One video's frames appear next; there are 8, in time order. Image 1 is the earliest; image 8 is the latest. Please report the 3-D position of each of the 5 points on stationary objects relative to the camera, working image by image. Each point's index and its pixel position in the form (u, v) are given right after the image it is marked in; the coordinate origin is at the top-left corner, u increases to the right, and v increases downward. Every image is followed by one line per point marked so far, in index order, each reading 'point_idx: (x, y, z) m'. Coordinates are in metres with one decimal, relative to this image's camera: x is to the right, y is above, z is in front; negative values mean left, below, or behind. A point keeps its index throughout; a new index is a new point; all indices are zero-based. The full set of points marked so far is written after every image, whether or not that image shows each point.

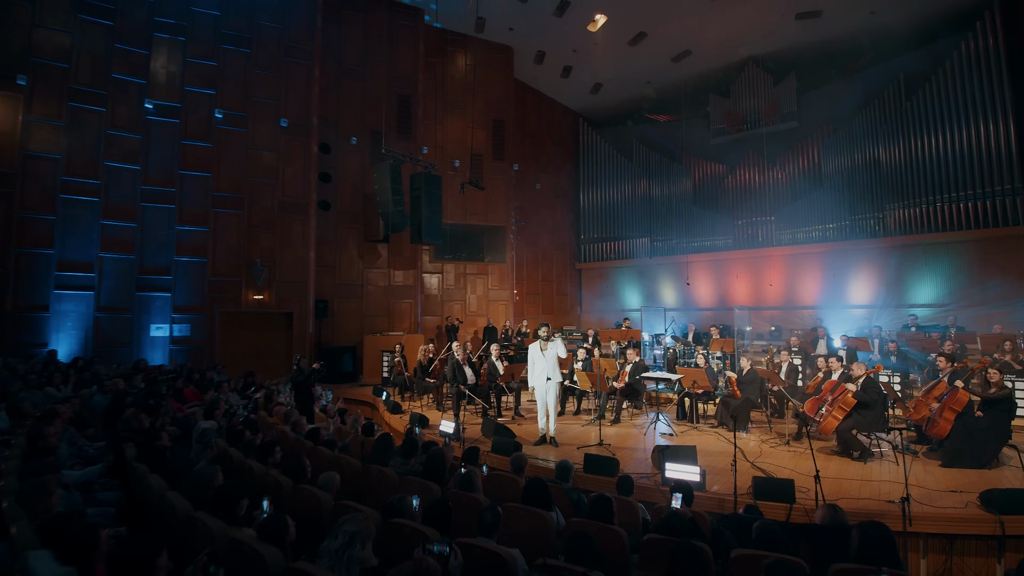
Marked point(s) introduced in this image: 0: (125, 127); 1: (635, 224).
0: (-8.8, +3.6, +11.2) m
1: (+4.3, +2.2, +16.9) m
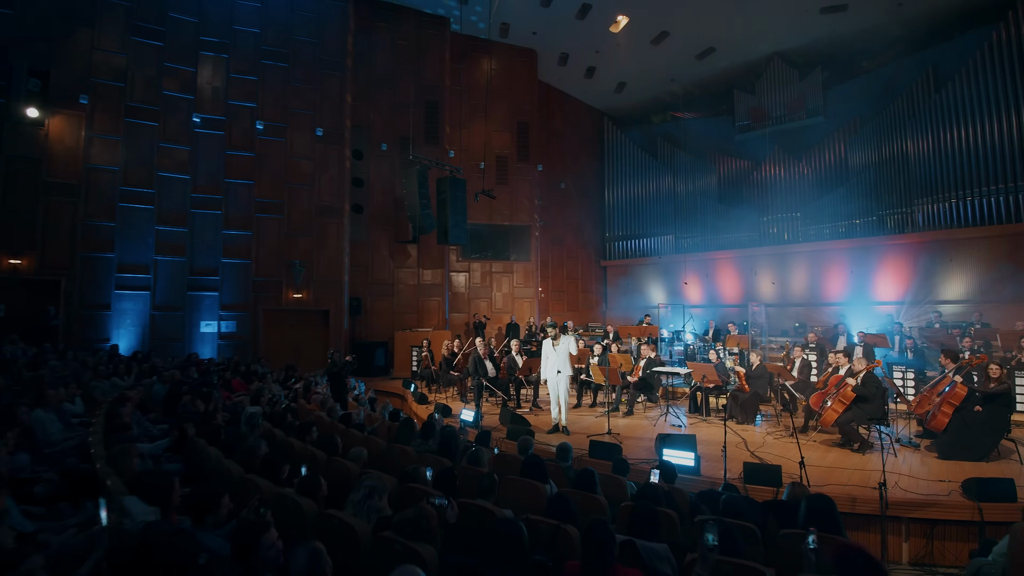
0: (-8.3, +3.6, +12.2) m
1: (+5.1, +2.3, +17.0) m
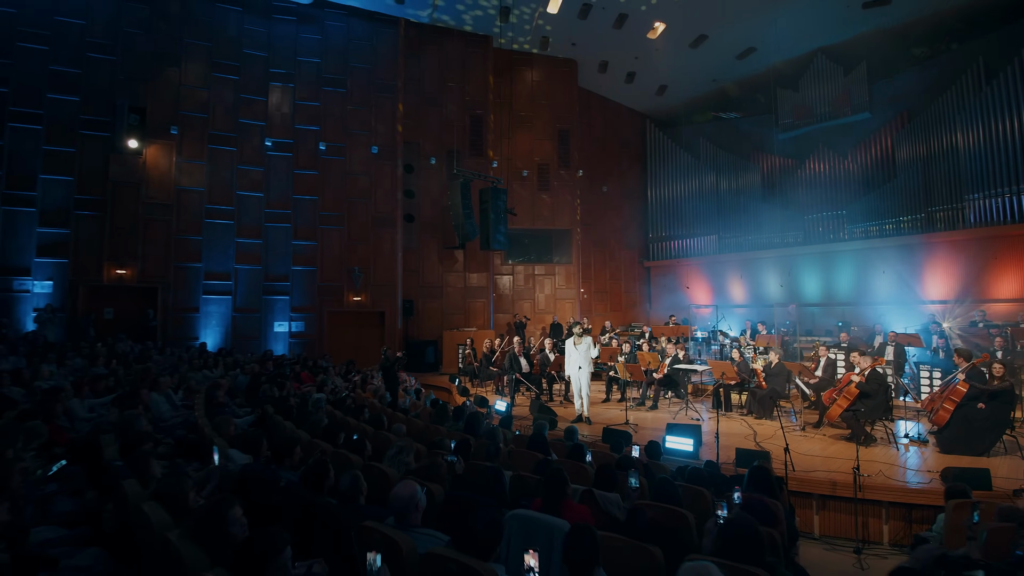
0: (-7.3, +3.5, +13.8) m
1: (+6.6, +2.3, +17.1) m
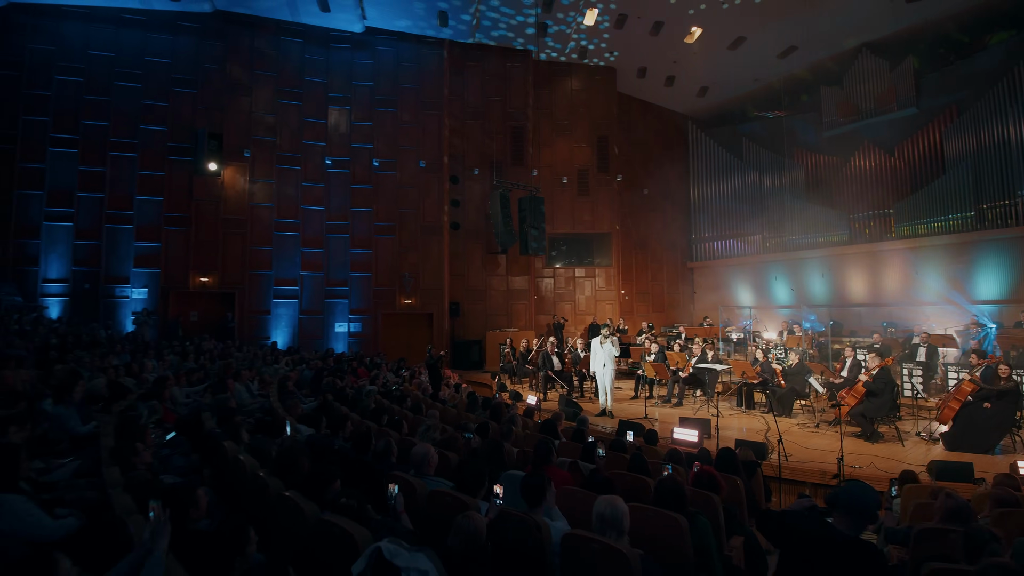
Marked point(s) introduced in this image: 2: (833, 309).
0: (-6.1, +3.4, +15.3) m
1: (+8.1, +2.3, +17.1) m
2: (+9.3, -0.6, +14.4) m
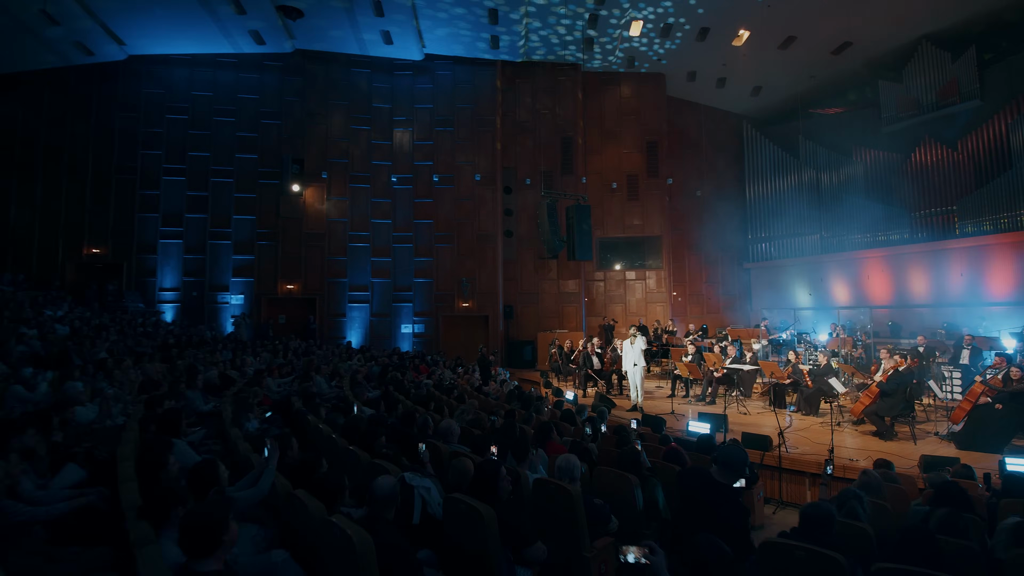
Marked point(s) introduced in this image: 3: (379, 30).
0: (-4.5, +3.2, +16.9) m
1: (+9.8, +2.3, +16.8) m
2: (+10.8, -0.6, +14.0) m
3: (-4.0, +7.8, +15.0) m
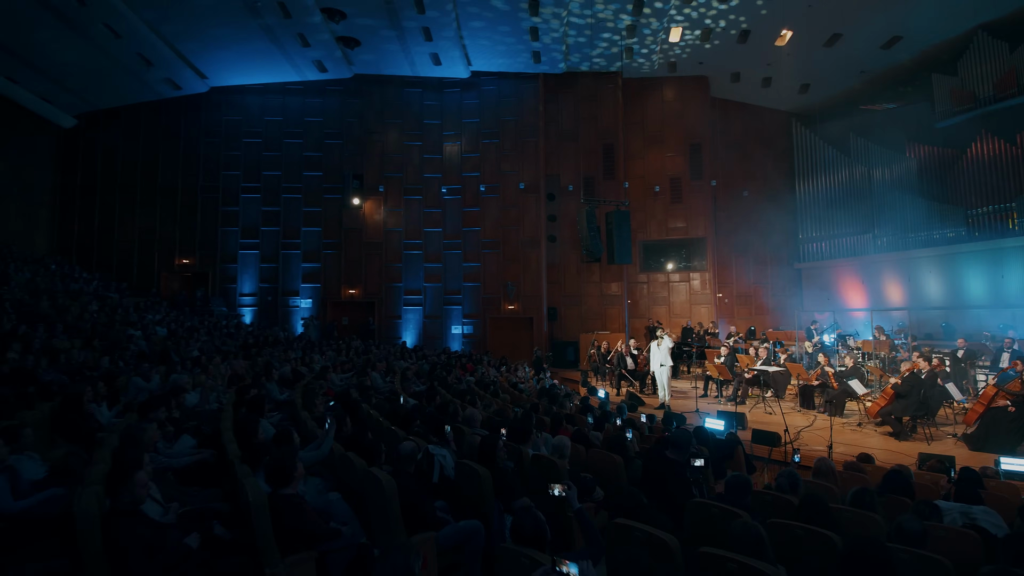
0: (-2.9, +3.1, +18.1) m
1: (+11.3, +2.2, +16.4) m
2: (+11.9, -0.6, +13.5) m
3: (-2.7, +7.7, +16.1) m
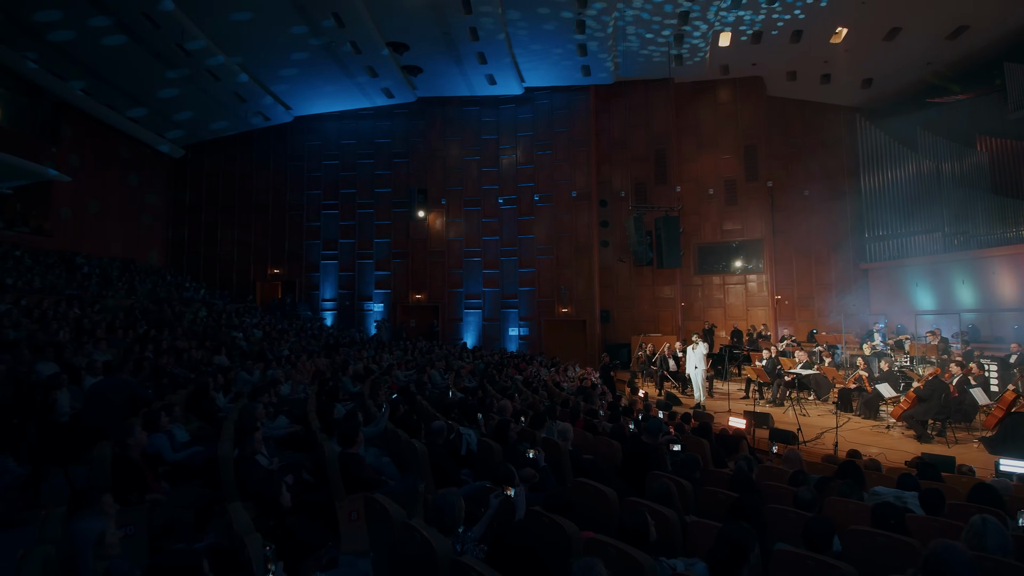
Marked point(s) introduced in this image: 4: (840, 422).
0: (-0.8, +2.9, +19.3) m
1: (+13.0, +2.2, +15.7) m
2: (+13.3, -0.7, +12.7) m
3: (-1.0, +7.5, +17.4) m
4: (+5.5, -2.2, +8.2) m
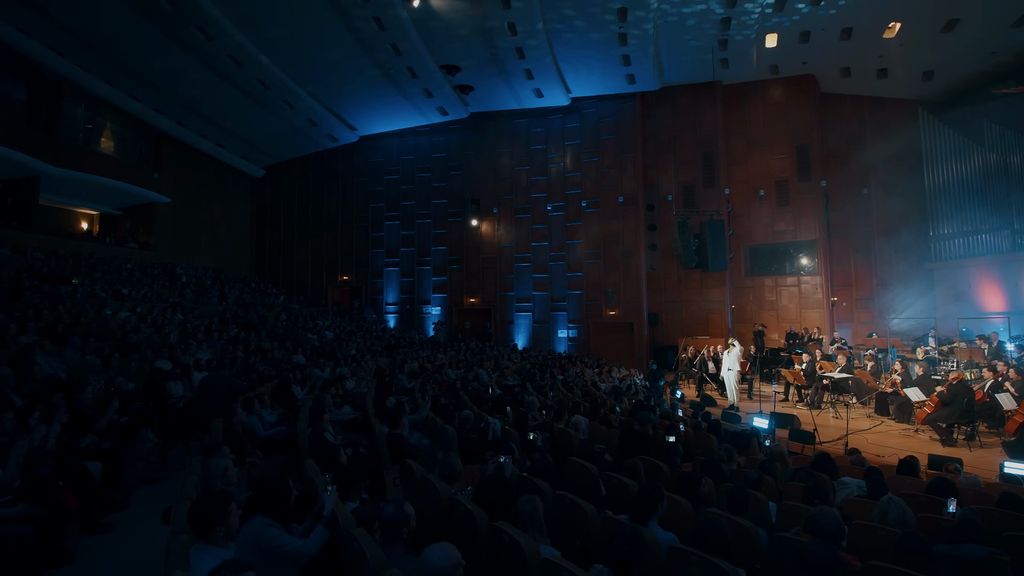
0: (+1.1, +2.7, +20.2) m
1: (+14.4, +2.2, +14.9) m
2: (+14.3, -0.7, +11.9) m
3: (+0.7, +7.4, +18.2) m
4: (+6.2, -2.3, +8.4) m
